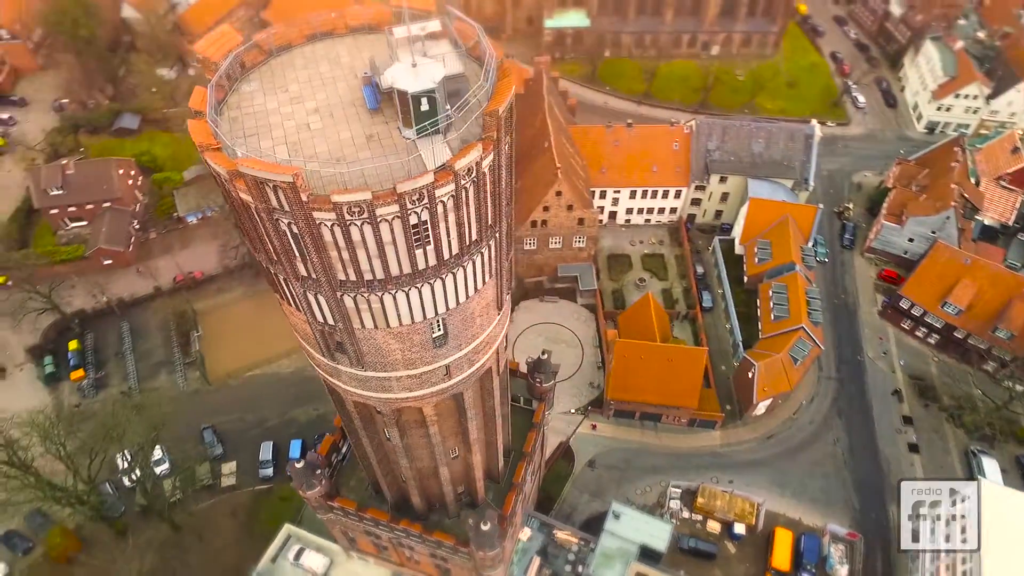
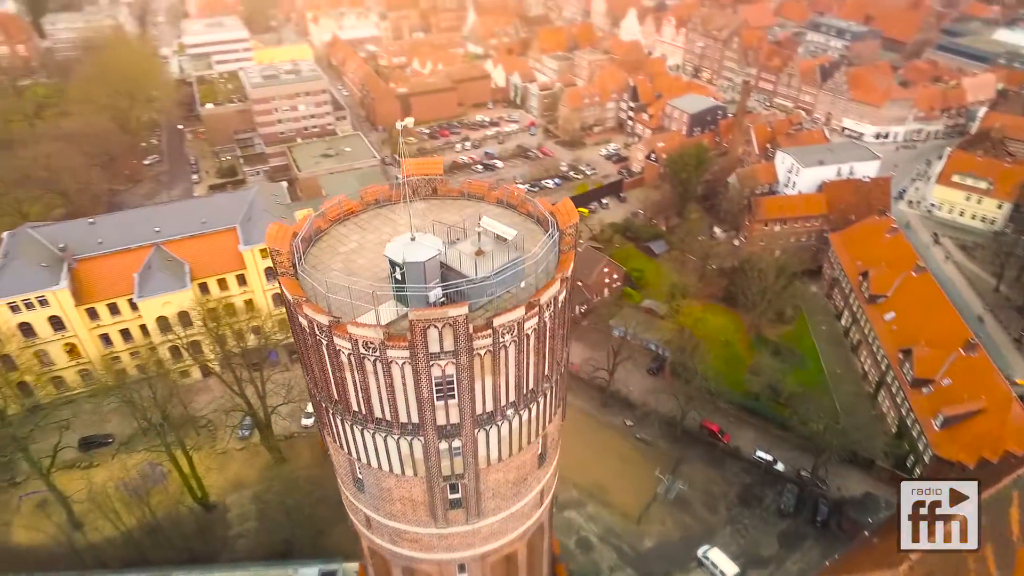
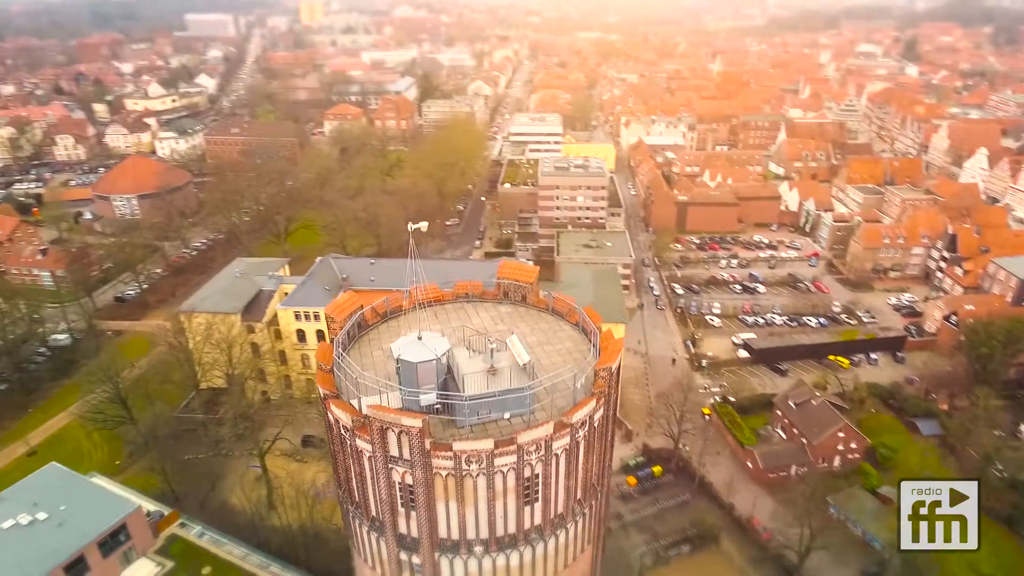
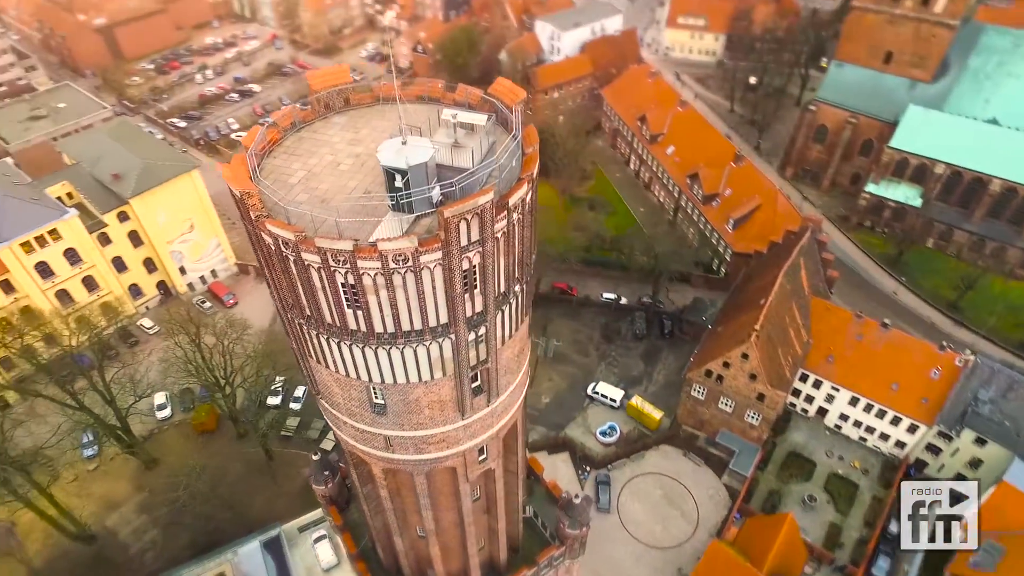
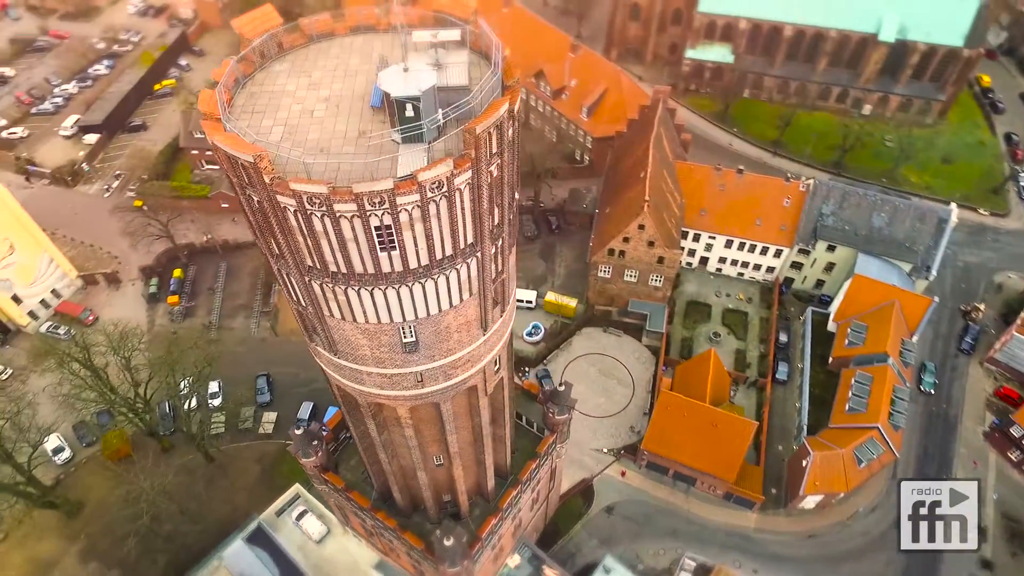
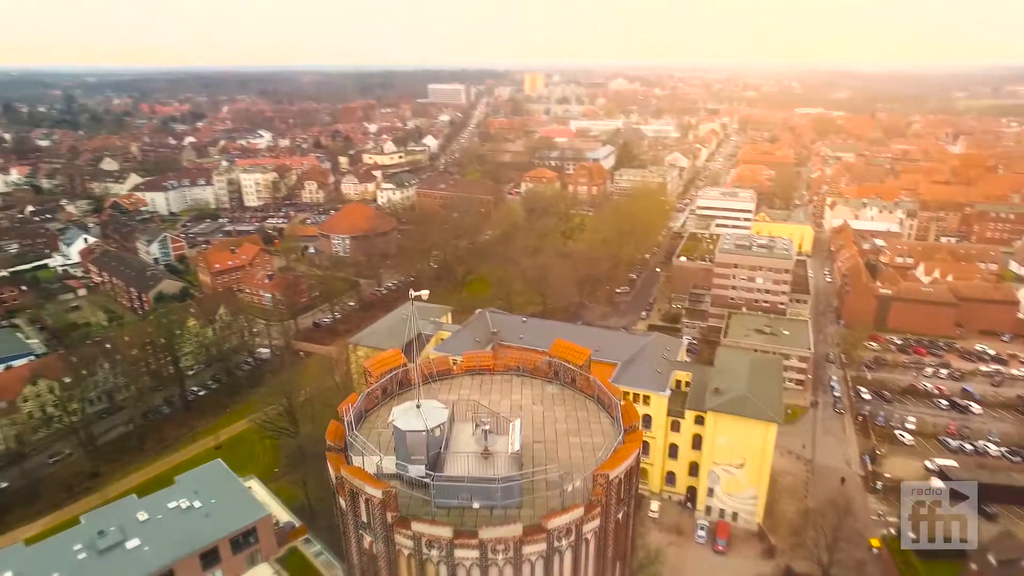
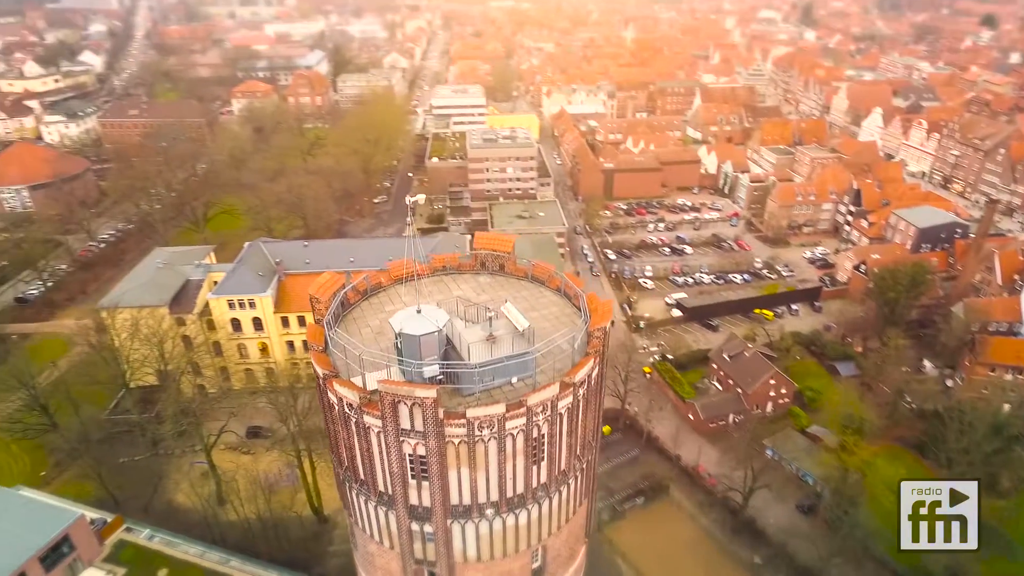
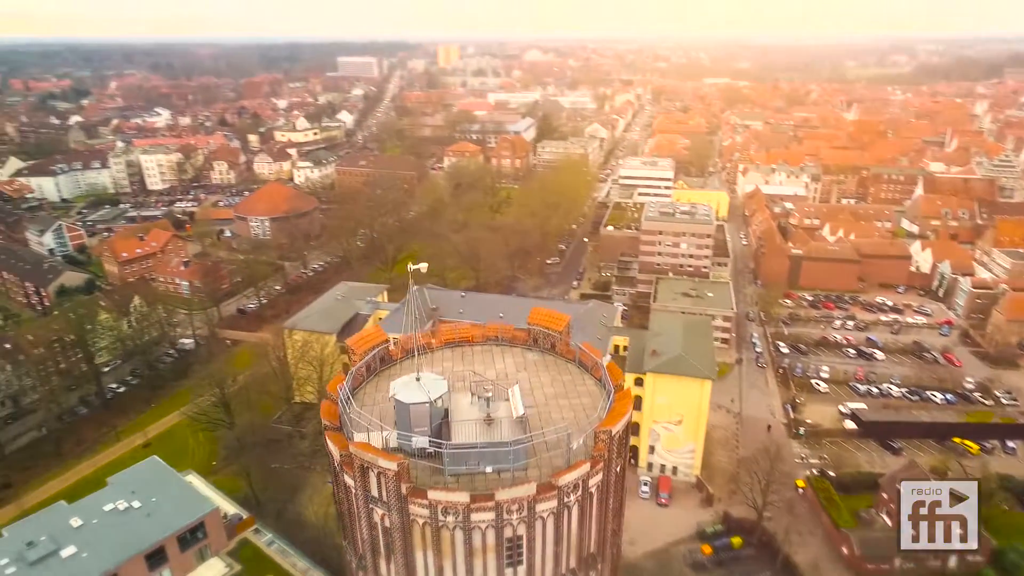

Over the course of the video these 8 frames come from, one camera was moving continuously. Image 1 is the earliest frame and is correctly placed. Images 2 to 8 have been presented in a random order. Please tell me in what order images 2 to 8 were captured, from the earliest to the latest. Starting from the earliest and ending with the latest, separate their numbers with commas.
5, 4, 2, 7, 3, 8, 6
